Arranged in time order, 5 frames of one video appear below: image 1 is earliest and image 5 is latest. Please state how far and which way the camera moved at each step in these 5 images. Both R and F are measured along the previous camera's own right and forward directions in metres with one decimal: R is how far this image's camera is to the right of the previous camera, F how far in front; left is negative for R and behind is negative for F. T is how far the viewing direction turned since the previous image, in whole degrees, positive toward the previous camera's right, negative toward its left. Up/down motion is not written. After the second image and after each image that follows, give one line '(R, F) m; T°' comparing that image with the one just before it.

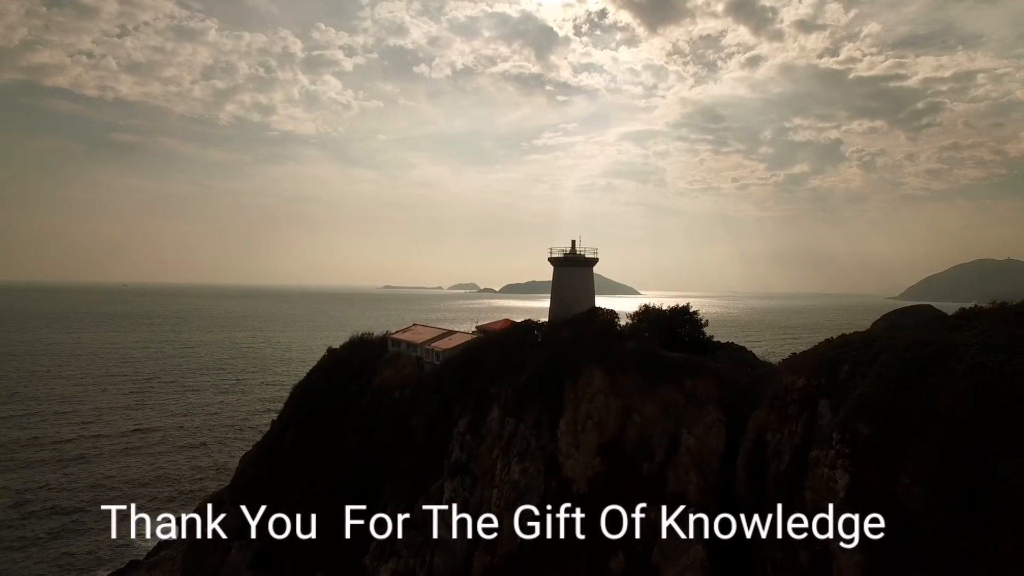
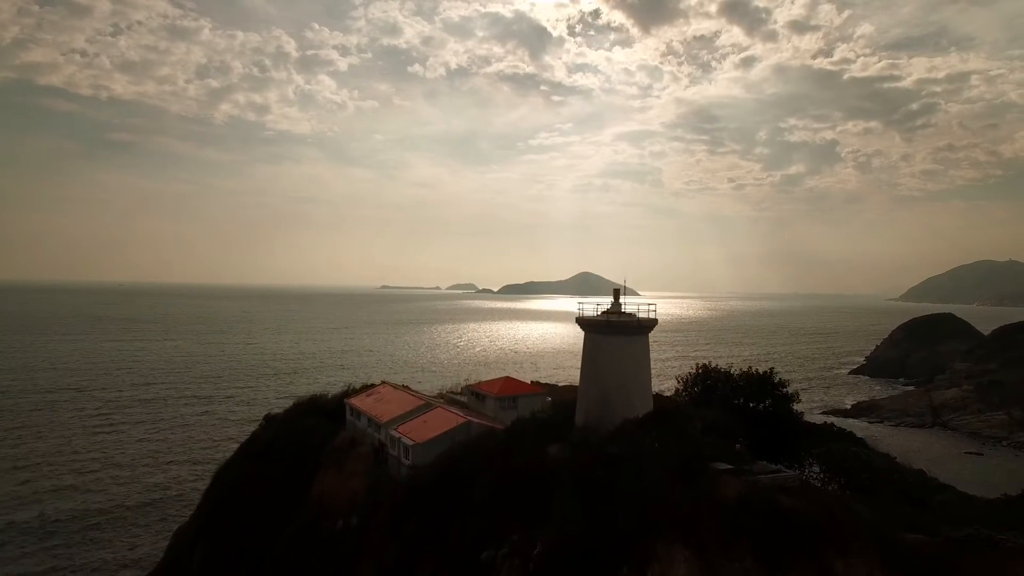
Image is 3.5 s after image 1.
(-1.4, +0.7) m; 0°
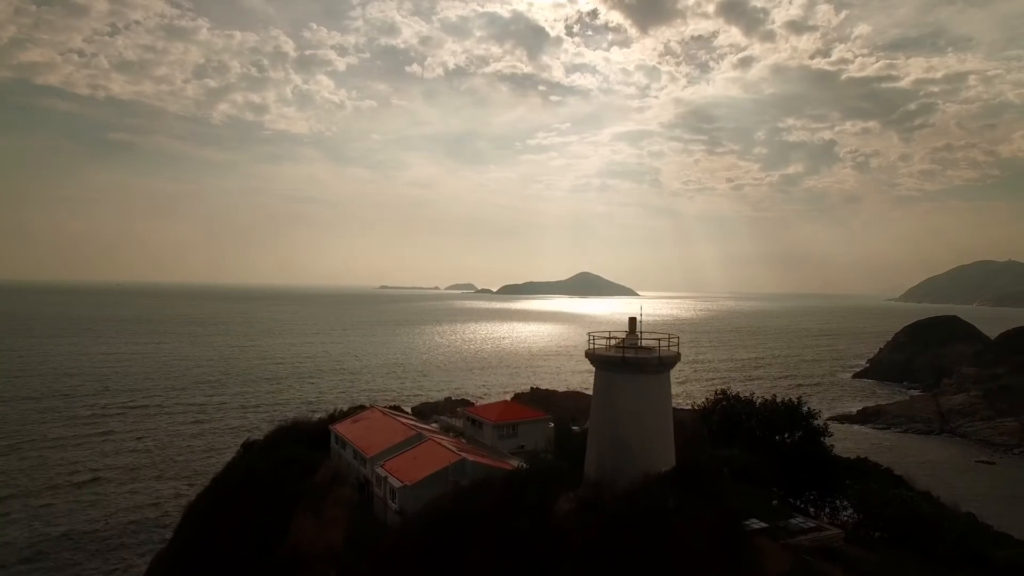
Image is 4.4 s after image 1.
(-0.1, +0.9) m; 0°
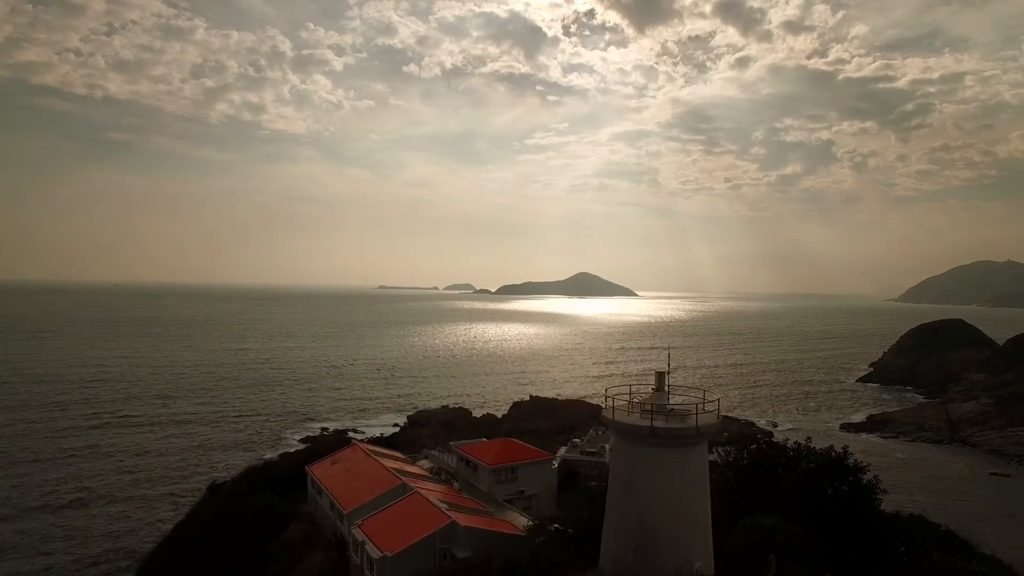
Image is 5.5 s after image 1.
(0.0, +1.1) m; 0°
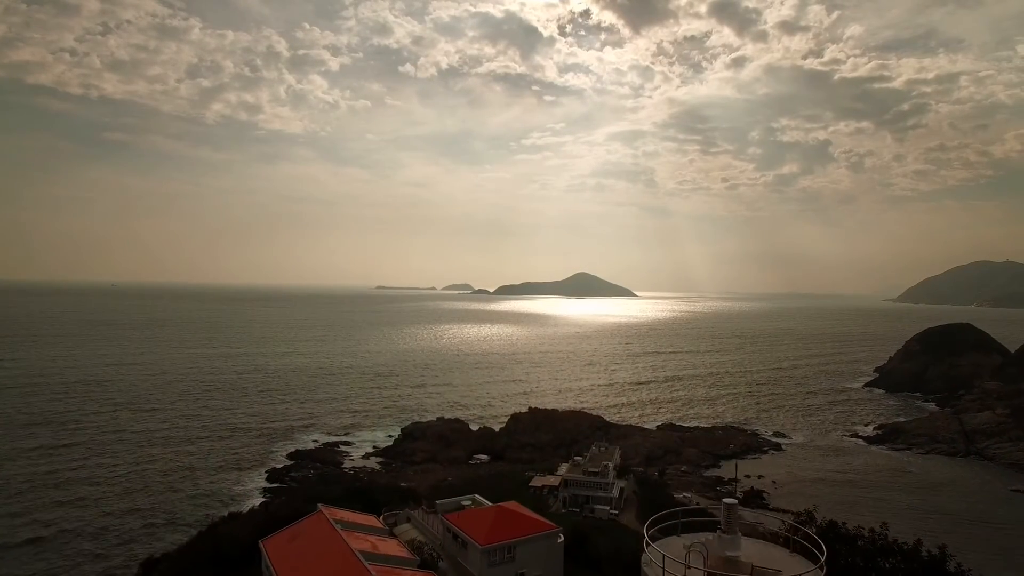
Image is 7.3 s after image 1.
(-0.1, +1.6) m; 0°
